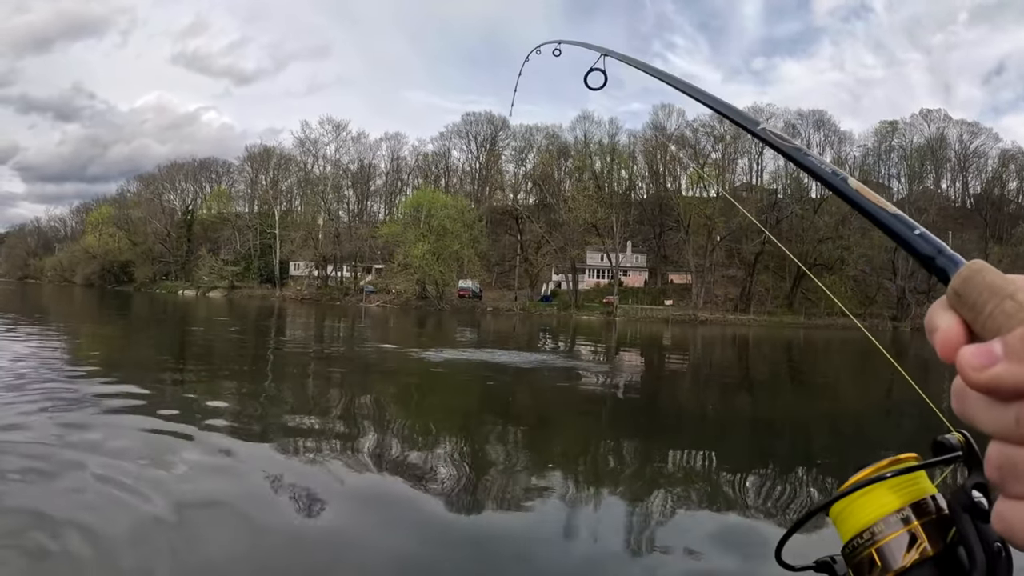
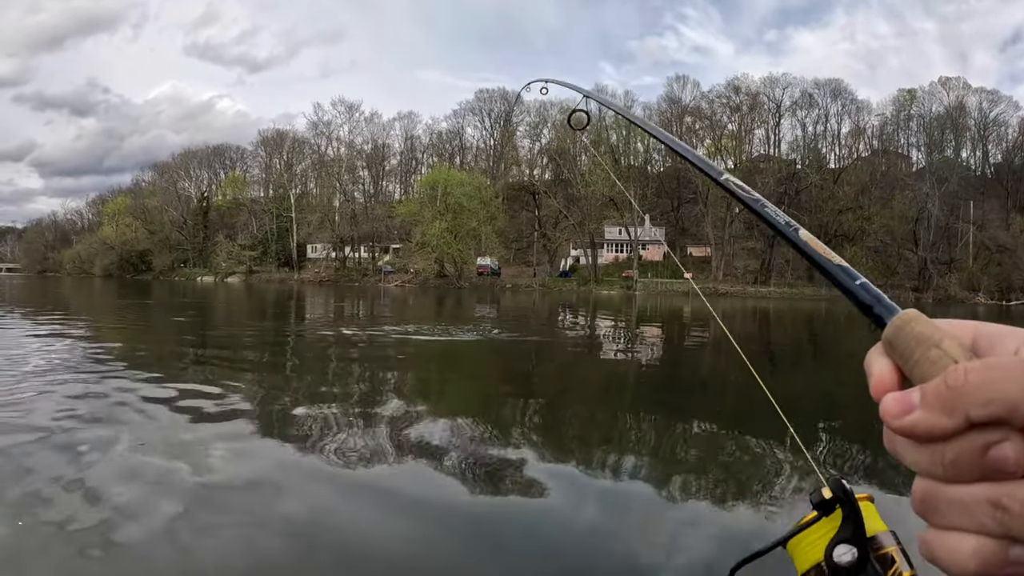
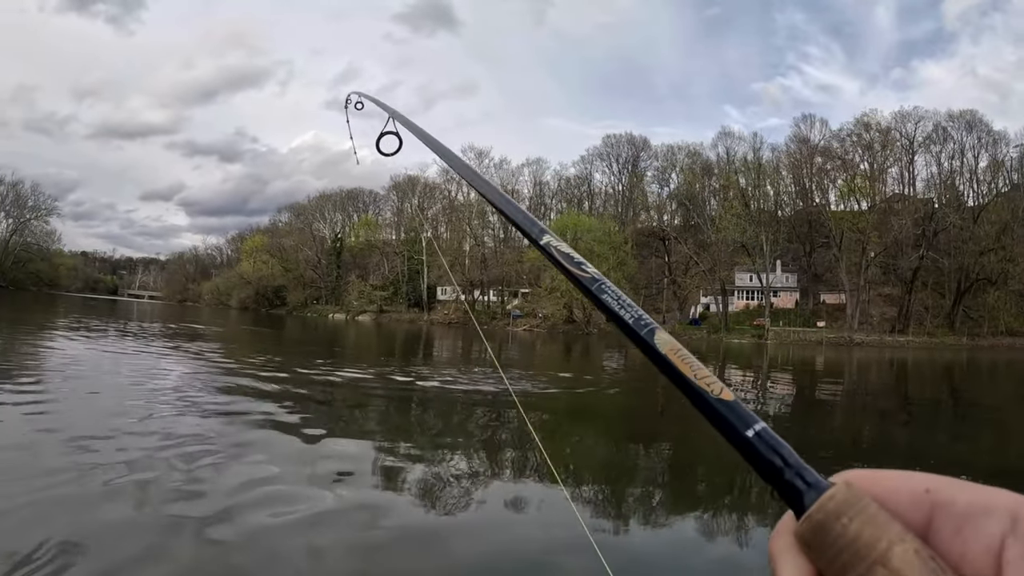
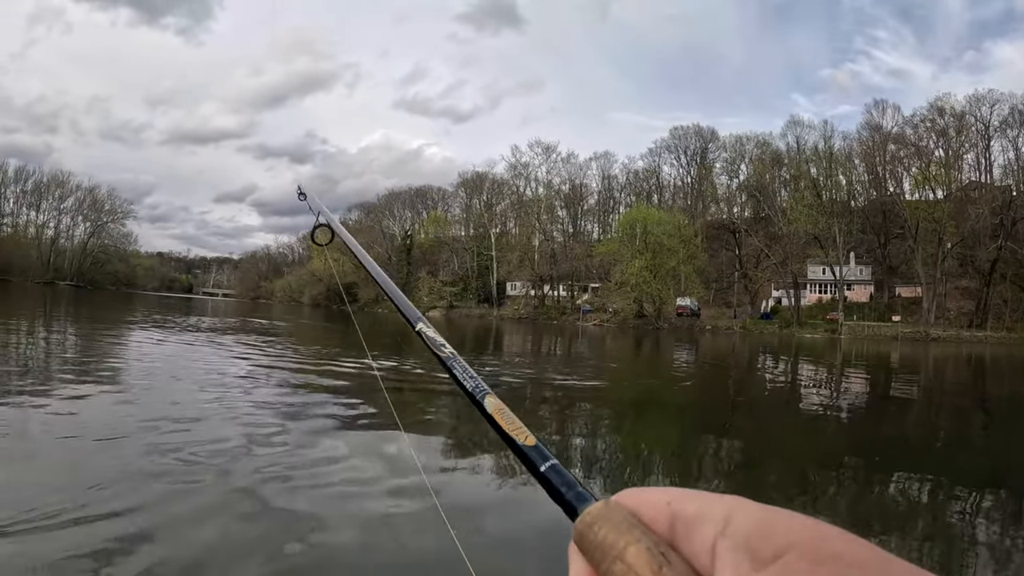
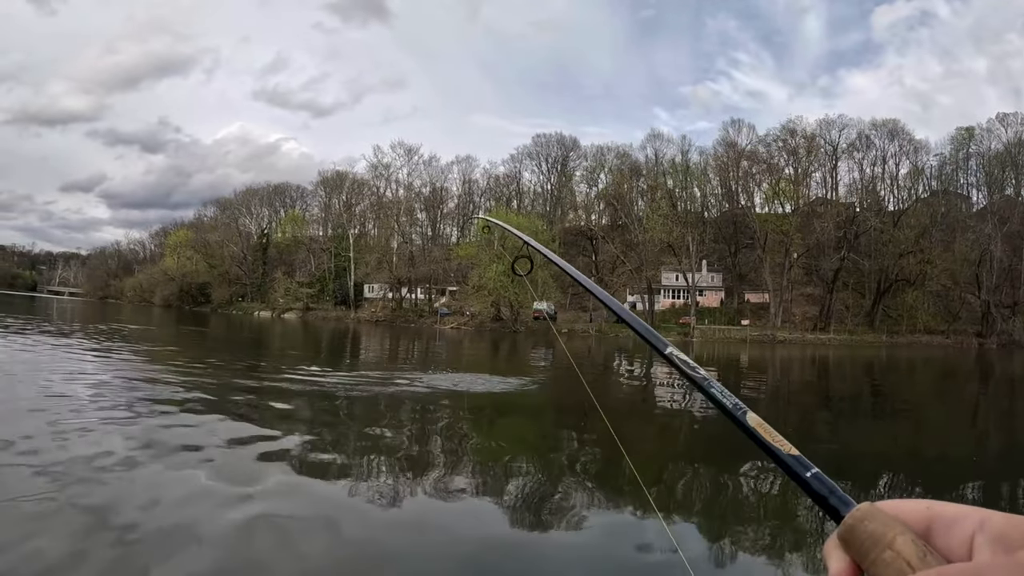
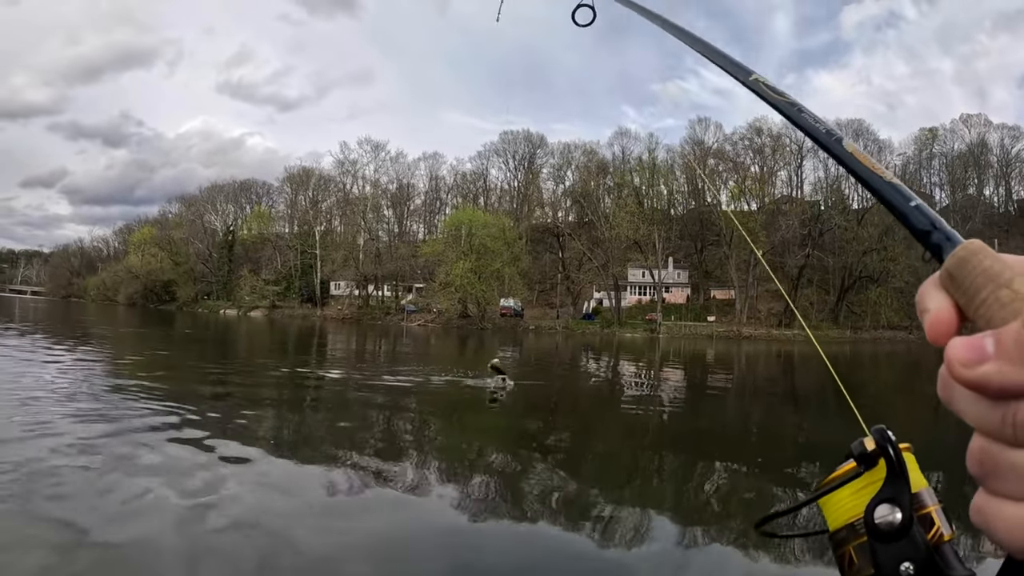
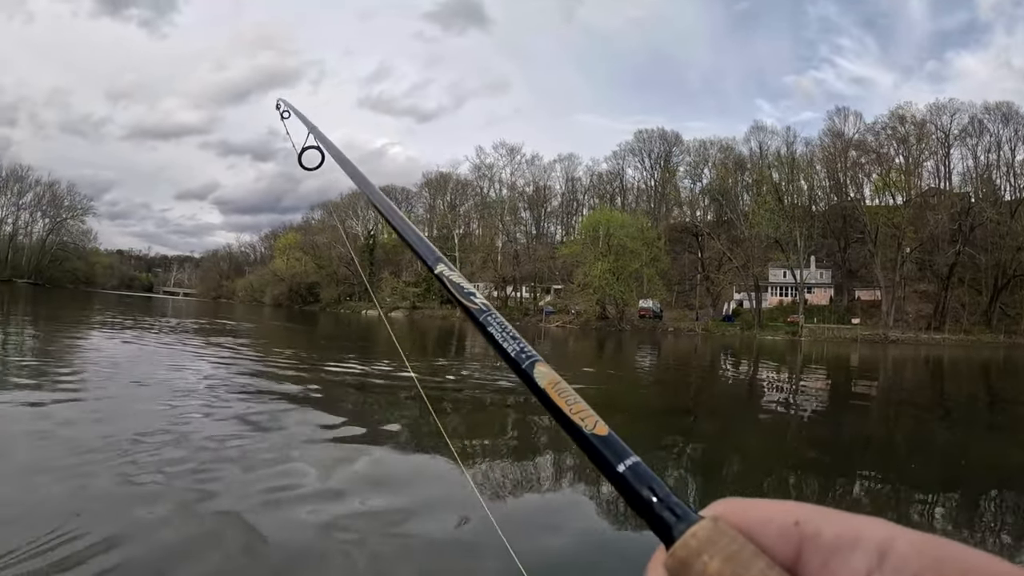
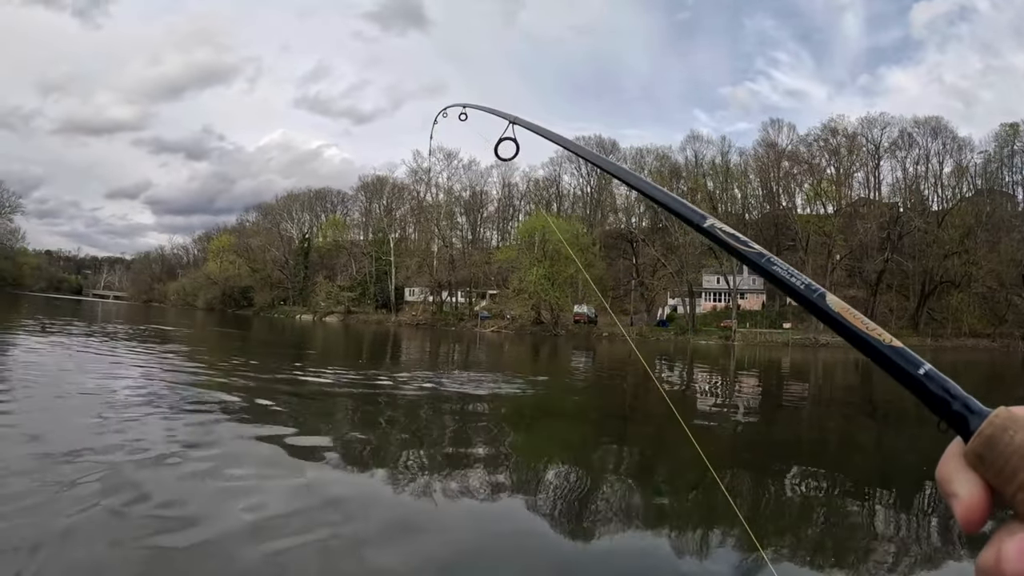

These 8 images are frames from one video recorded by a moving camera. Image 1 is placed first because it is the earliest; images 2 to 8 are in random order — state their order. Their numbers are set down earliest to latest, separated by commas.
2, 6, 5, 8, 3, 7, 4
